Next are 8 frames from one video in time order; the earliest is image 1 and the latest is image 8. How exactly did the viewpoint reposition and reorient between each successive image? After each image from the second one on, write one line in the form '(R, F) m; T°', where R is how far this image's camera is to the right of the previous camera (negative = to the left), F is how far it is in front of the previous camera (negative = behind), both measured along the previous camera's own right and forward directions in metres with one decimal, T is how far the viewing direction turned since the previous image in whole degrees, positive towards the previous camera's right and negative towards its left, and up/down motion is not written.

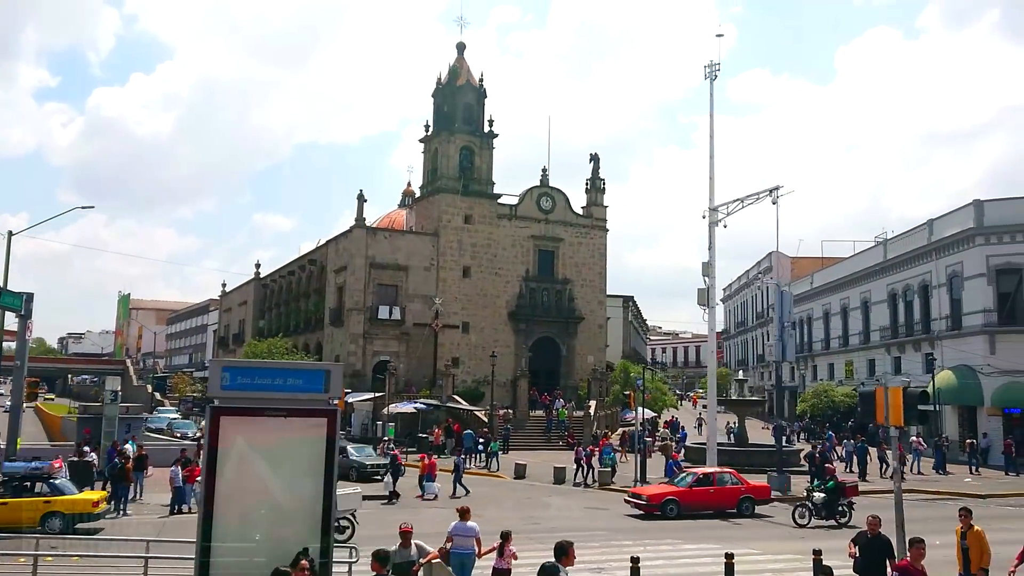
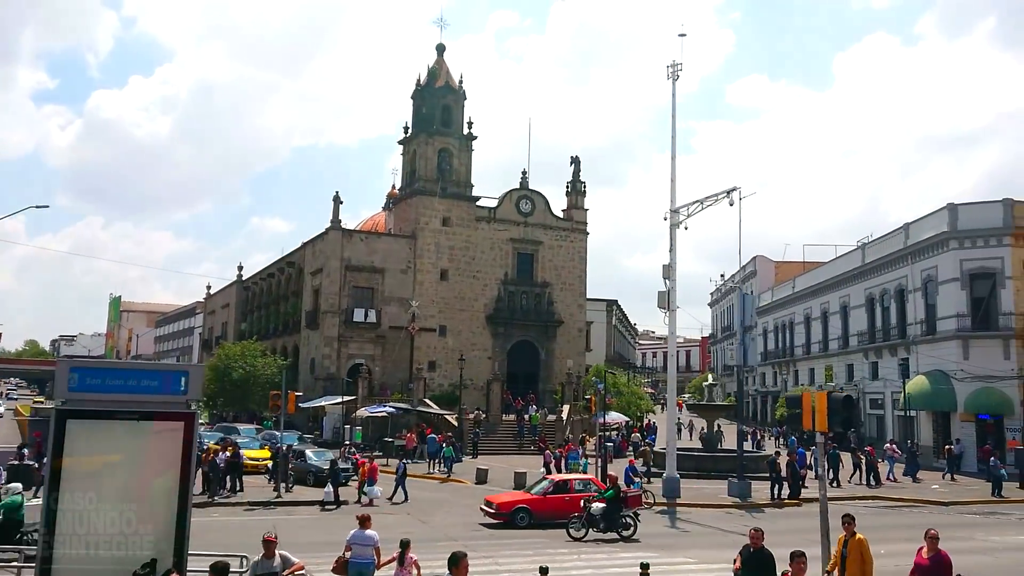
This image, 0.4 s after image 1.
(+1.3, +0.4) m; 0°
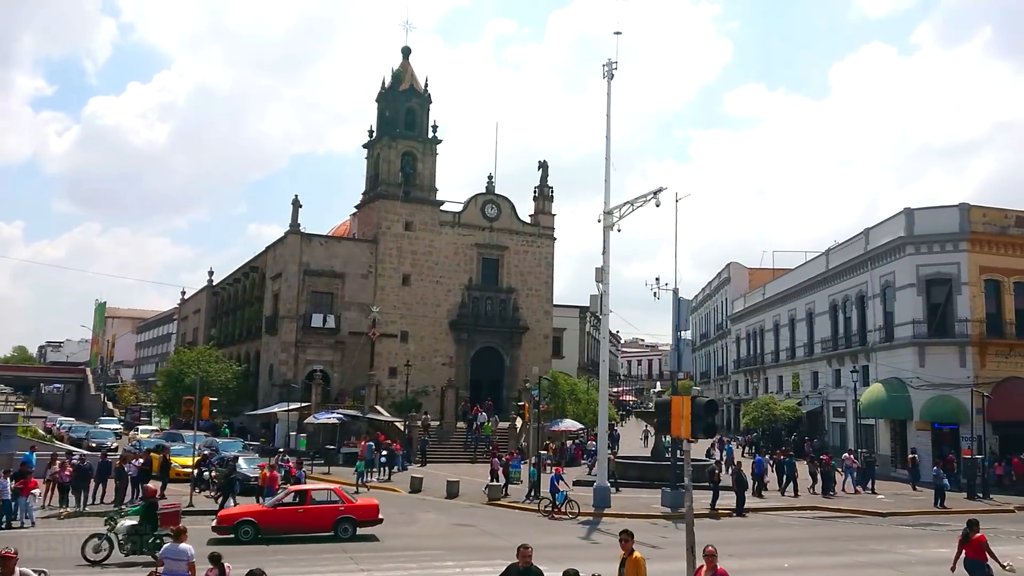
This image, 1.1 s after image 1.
(+2.1, +0.7) m; 0°
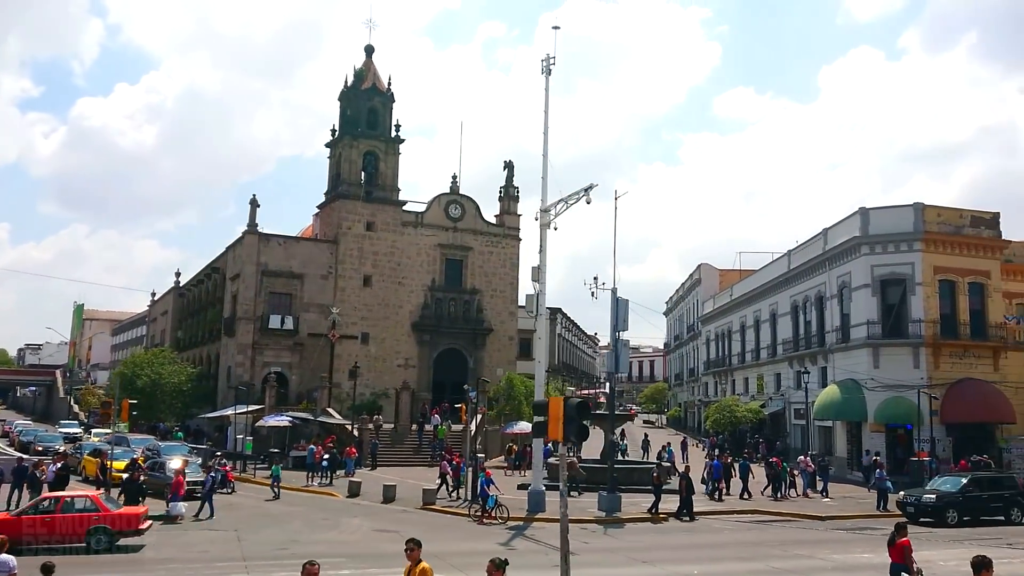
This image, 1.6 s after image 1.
(+1.7, +0.5) m; +1°
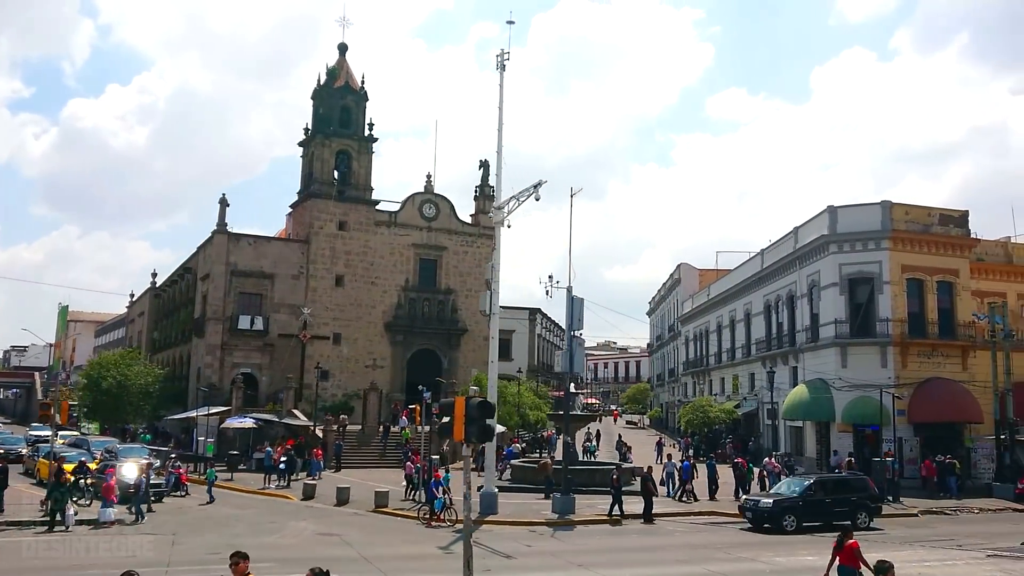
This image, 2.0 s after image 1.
(+1.2, +0.4) m; 0°
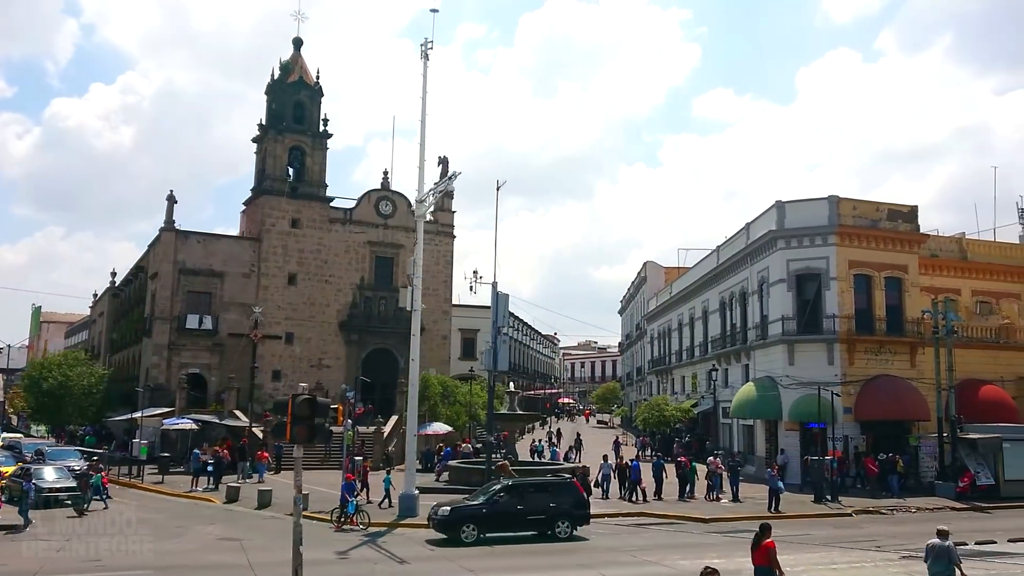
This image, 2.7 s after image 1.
(+1.9, +0.7) m; +1°
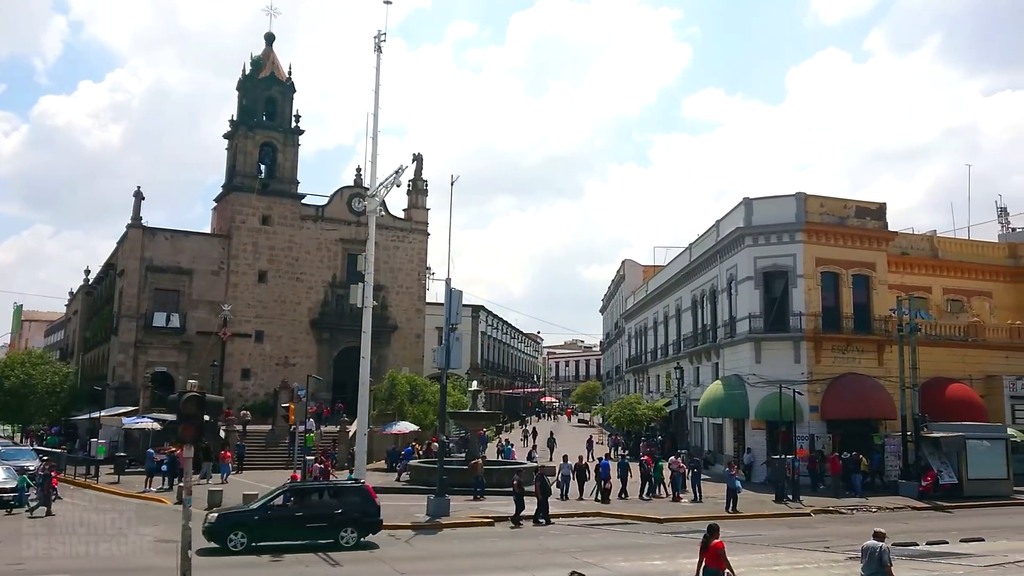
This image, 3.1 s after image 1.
(+1.1, +0.4) m; +1°
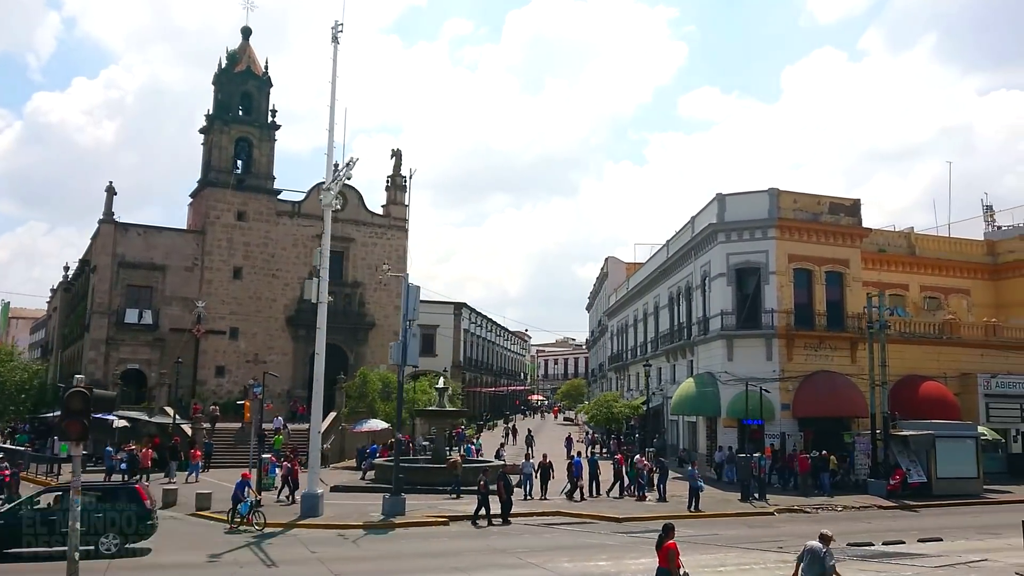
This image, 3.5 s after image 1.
(+1.0, +0.4) m; 0°
